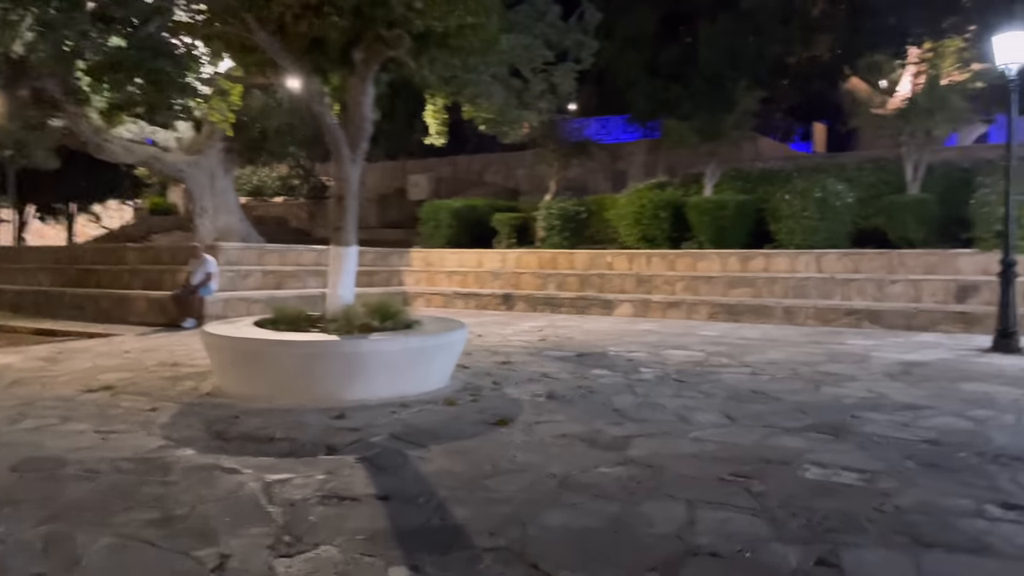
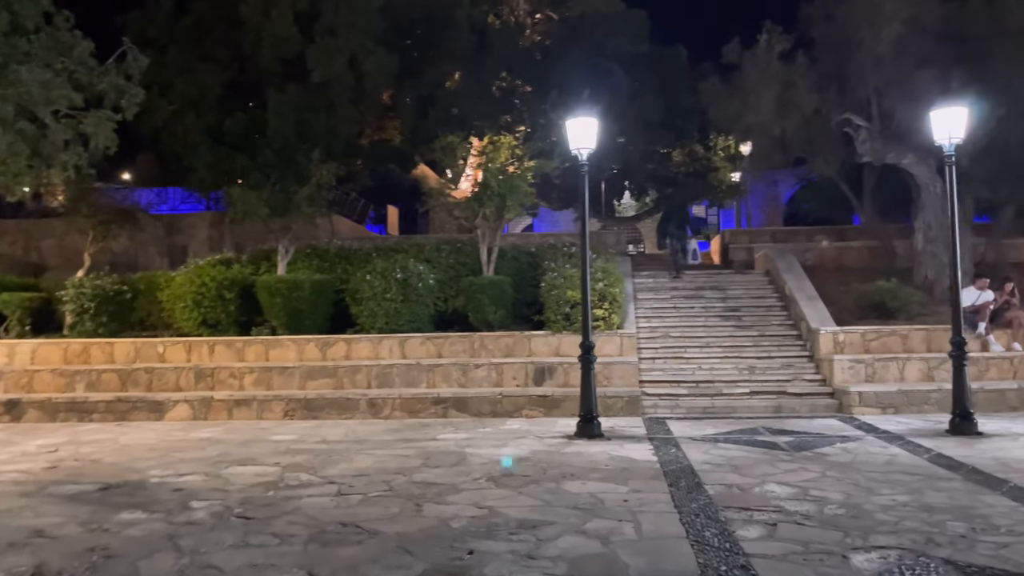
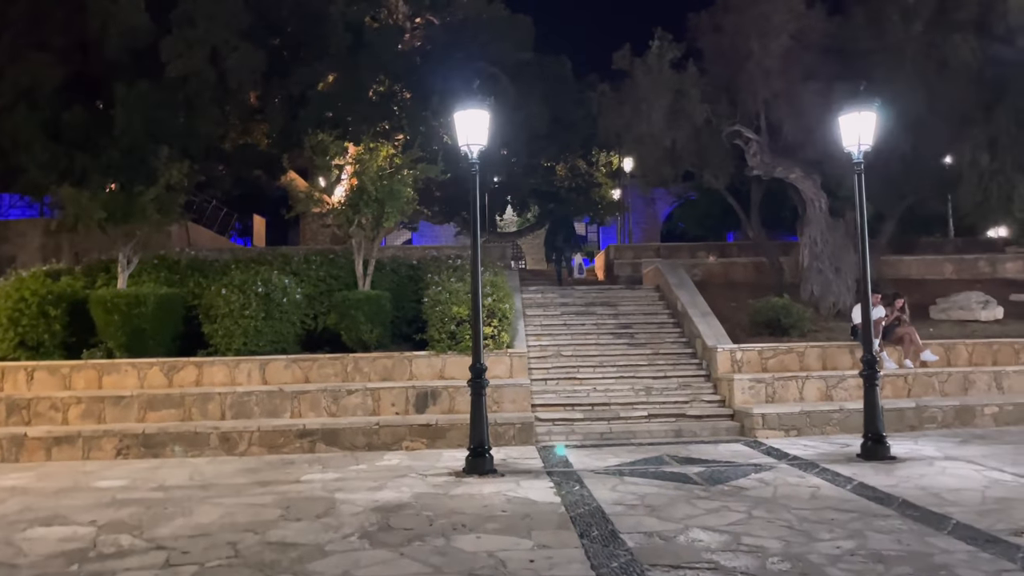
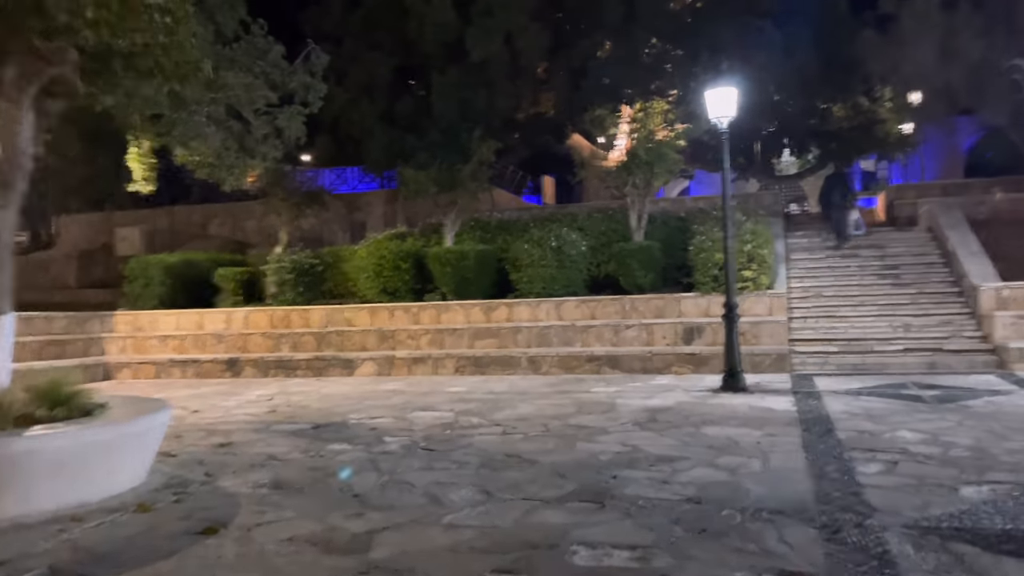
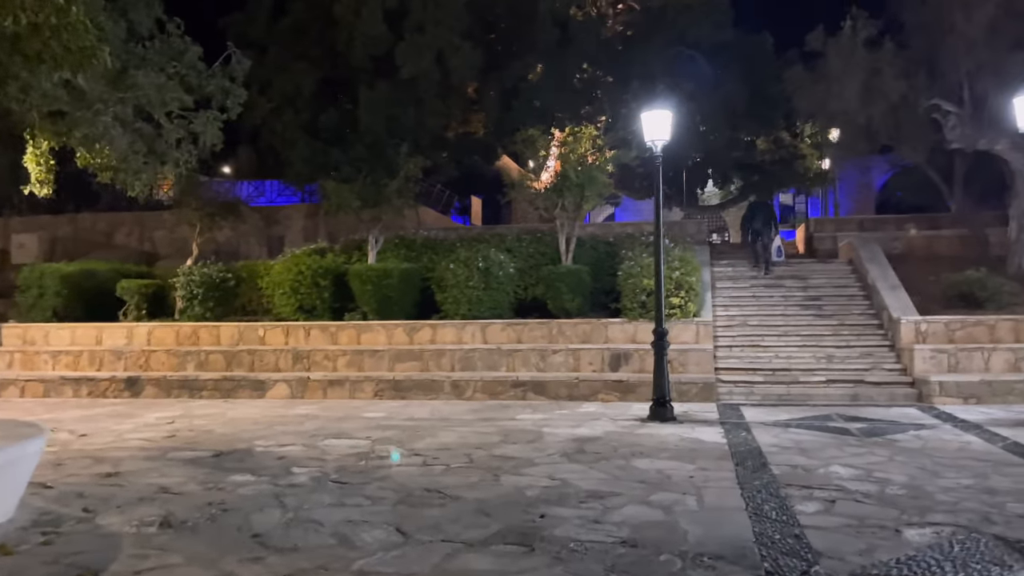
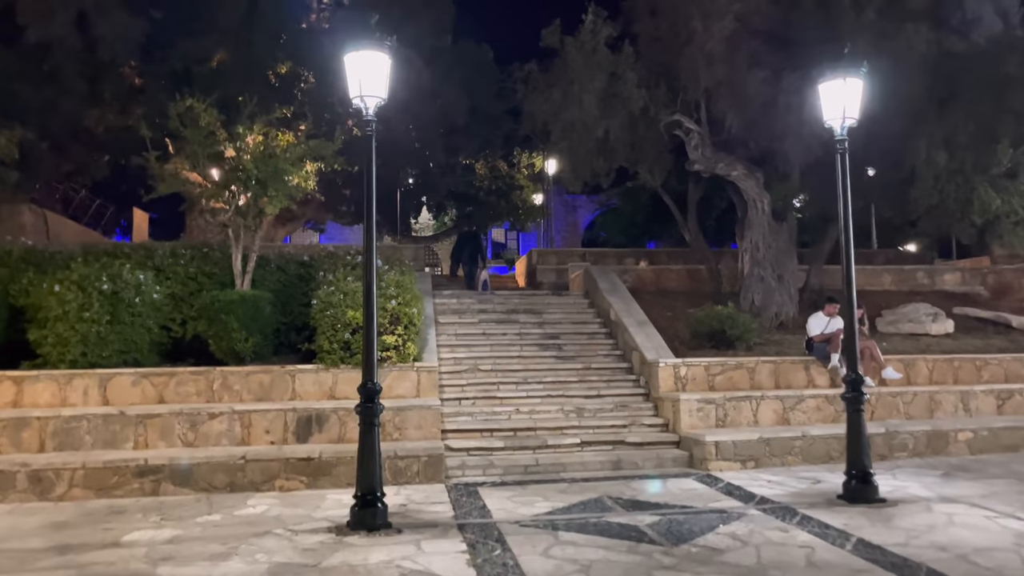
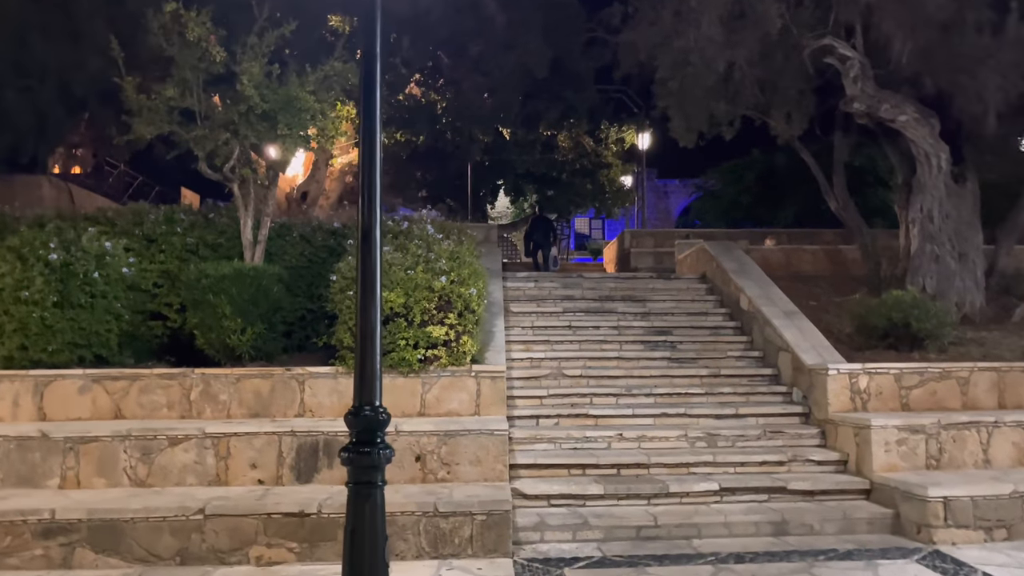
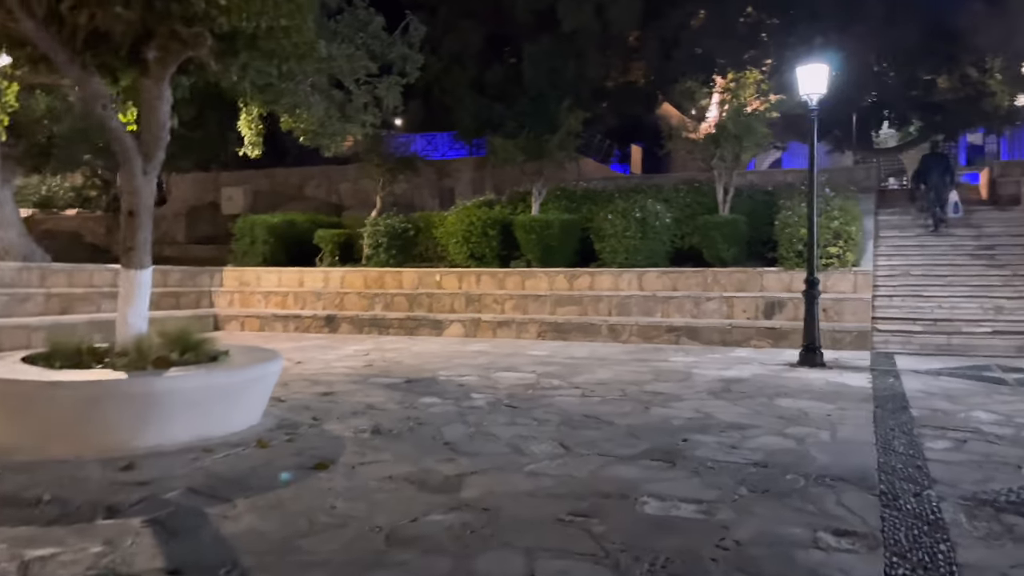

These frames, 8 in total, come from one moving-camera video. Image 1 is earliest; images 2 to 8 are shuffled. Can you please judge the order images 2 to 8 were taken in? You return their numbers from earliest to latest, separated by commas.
8, 4, 5, 2, 3, 6, 7
